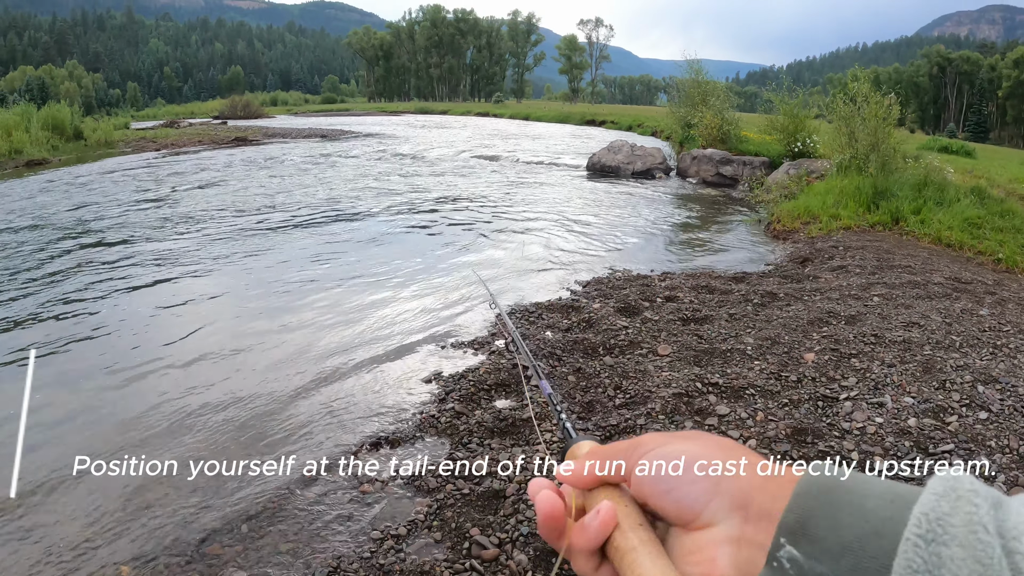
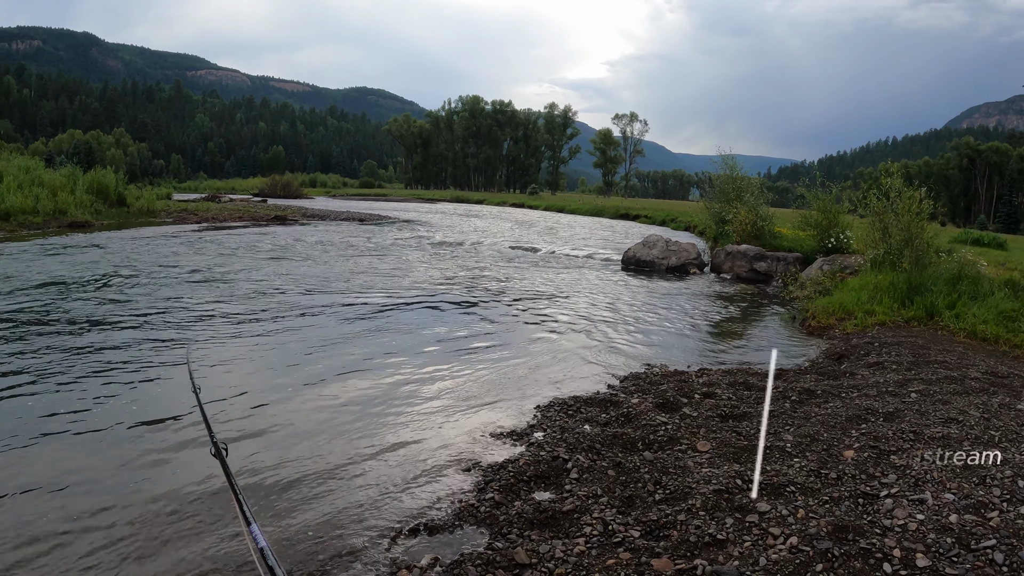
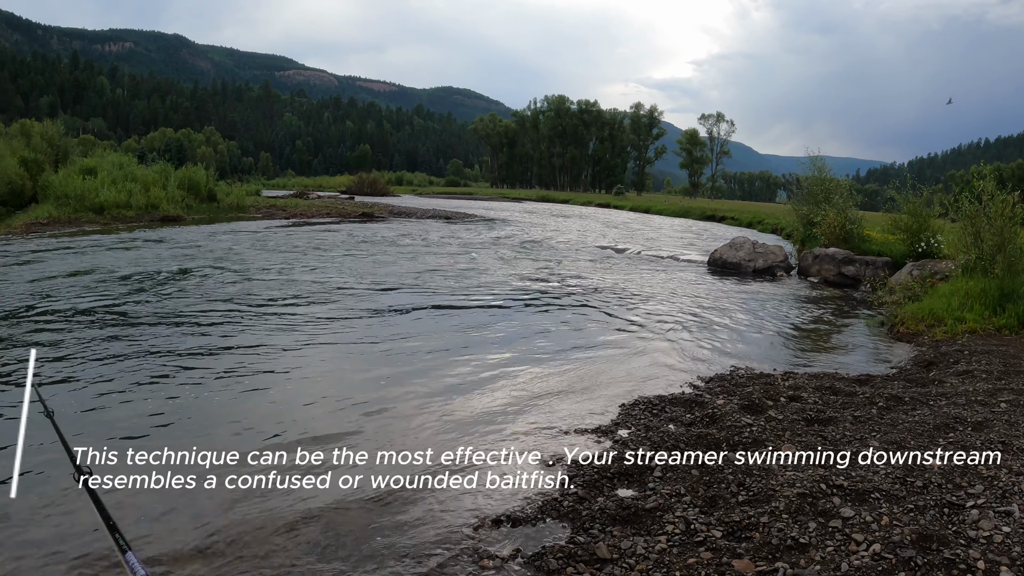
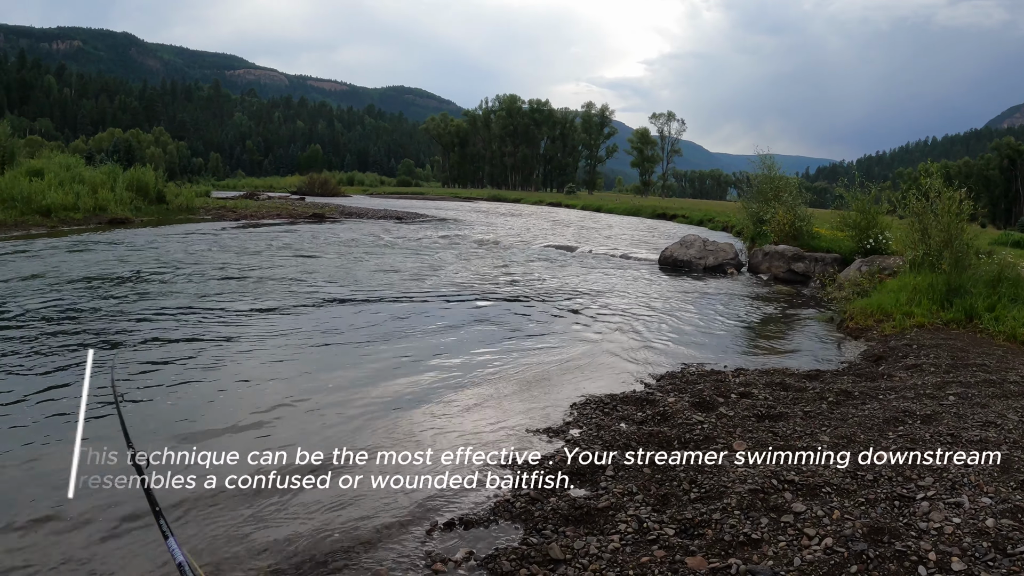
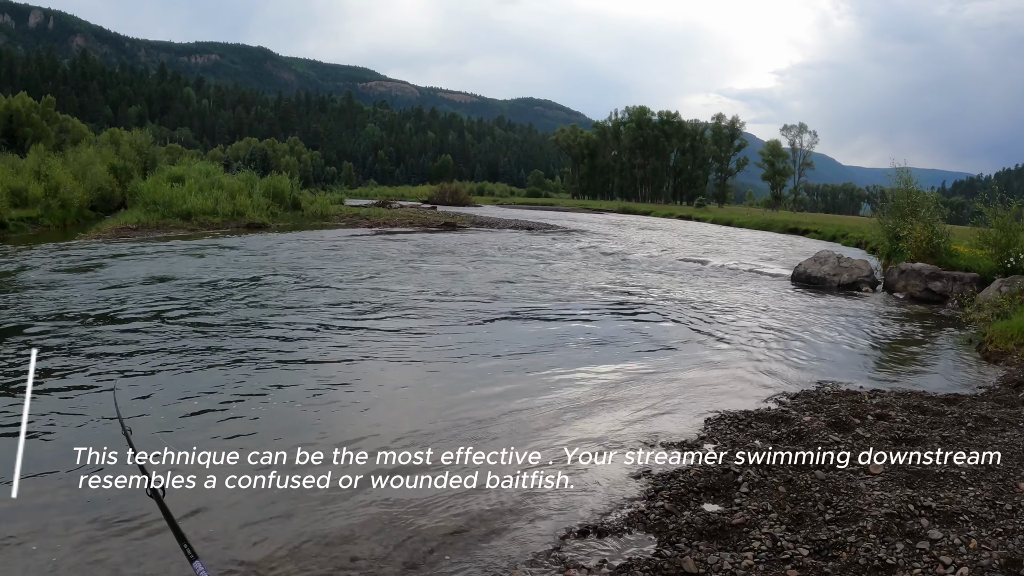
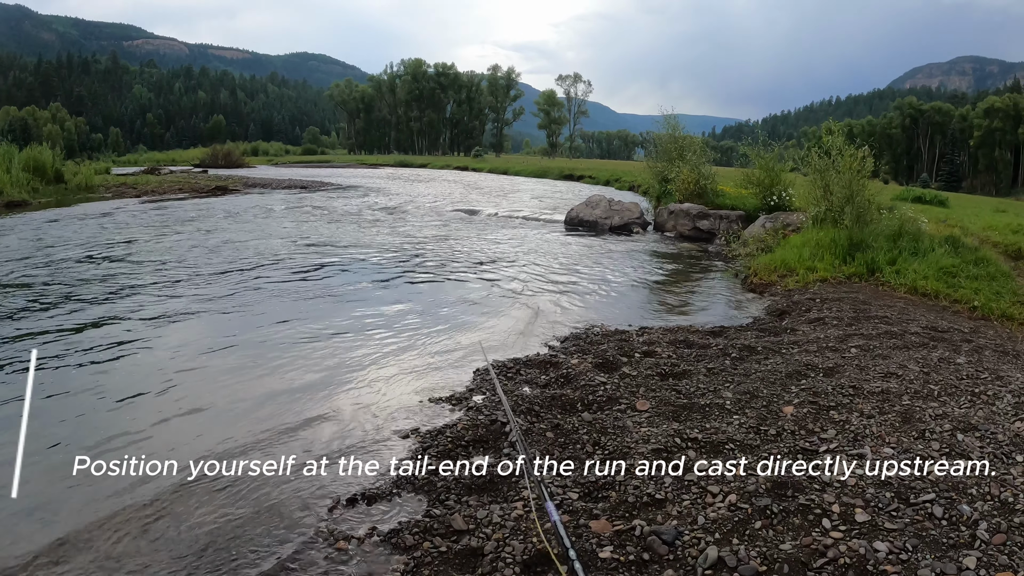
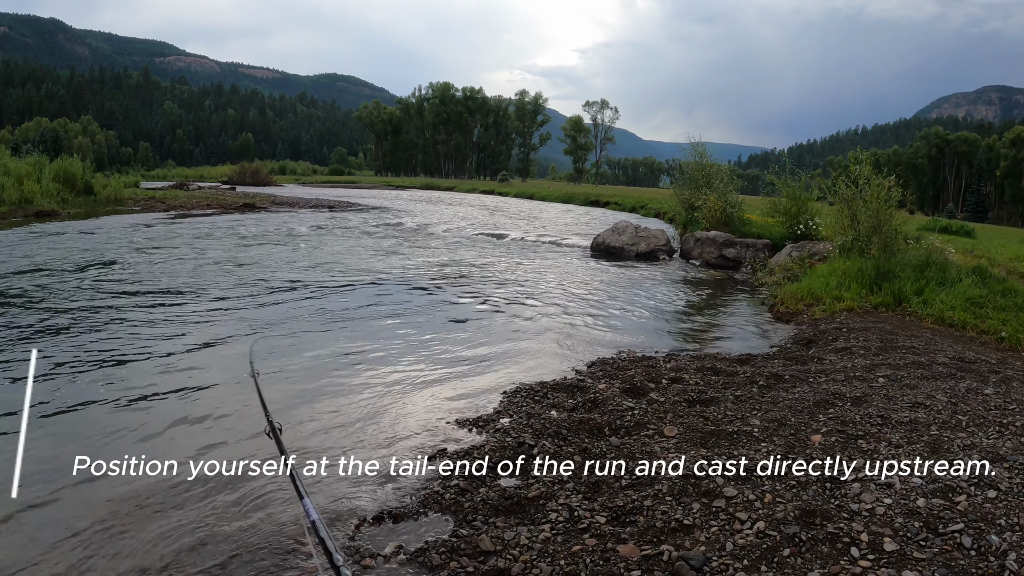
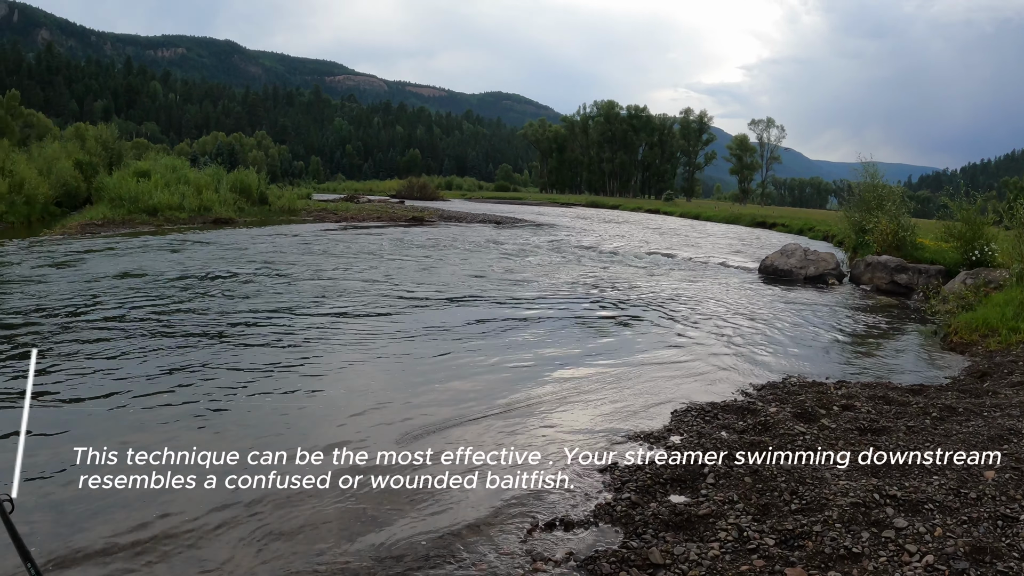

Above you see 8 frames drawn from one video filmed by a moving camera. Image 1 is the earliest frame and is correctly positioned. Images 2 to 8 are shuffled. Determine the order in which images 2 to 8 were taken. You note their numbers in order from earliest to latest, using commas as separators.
6, 7, 2, 4, 3, 8, 5
